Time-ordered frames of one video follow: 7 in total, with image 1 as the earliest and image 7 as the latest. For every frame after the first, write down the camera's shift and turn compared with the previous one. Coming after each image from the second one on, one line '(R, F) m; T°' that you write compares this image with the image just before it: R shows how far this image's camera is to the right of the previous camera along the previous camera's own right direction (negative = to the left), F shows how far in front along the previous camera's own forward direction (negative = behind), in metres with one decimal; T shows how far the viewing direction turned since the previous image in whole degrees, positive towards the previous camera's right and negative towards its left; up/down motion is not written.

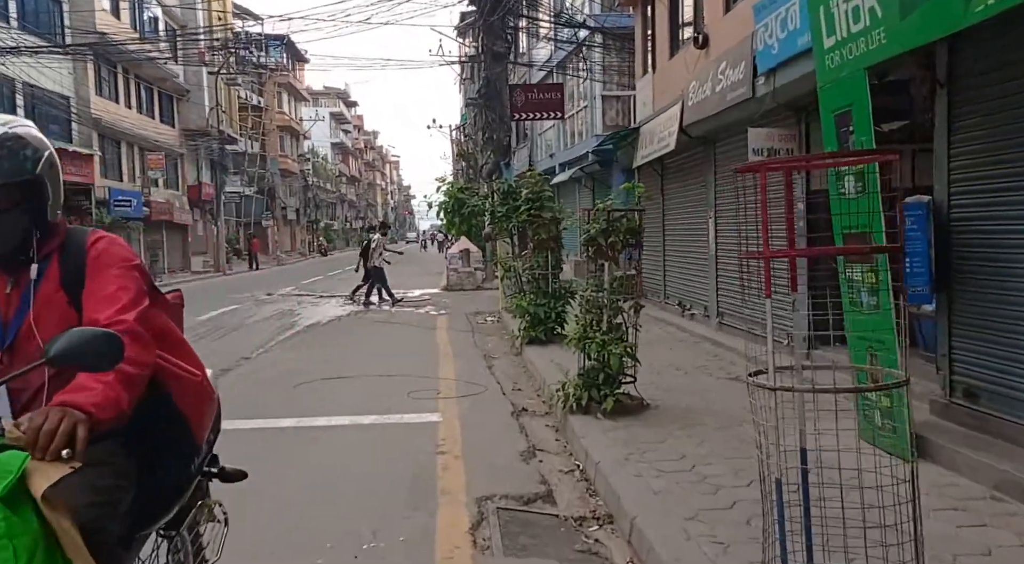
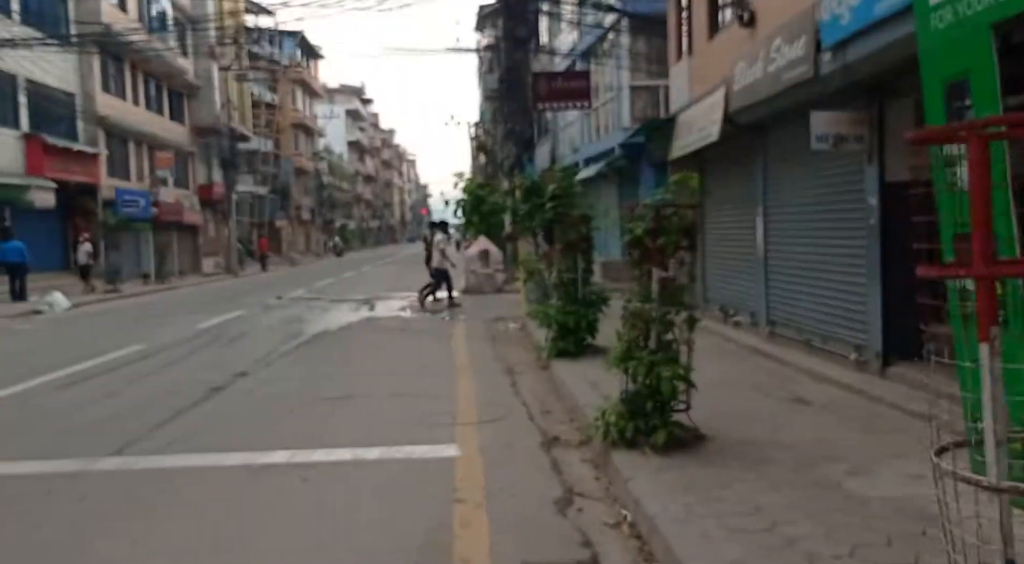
(-0.1, +1.1) m; -1°
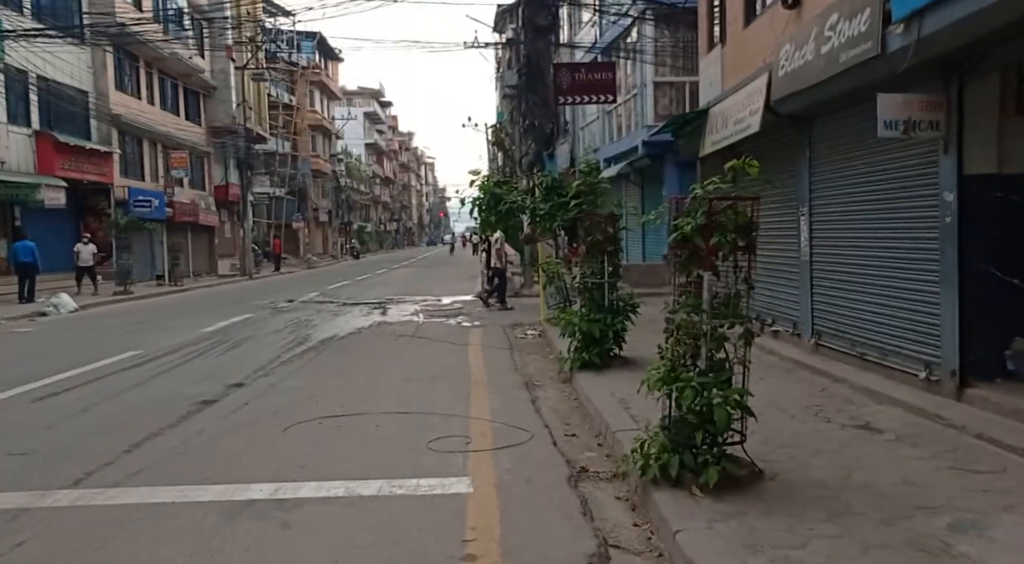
(0.0, +0.9) m; -1°
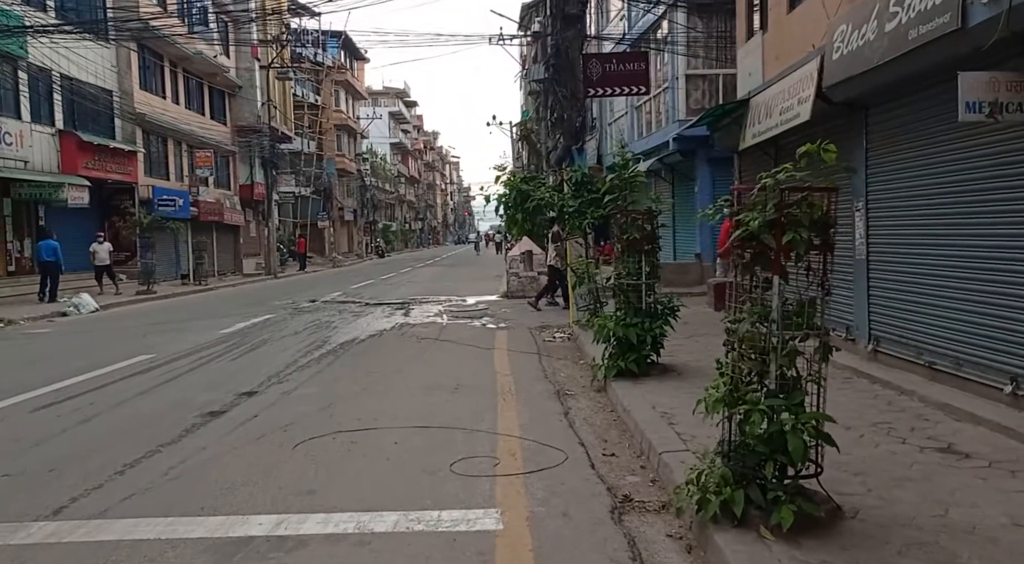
(-0.1, +0.7) m; -2°
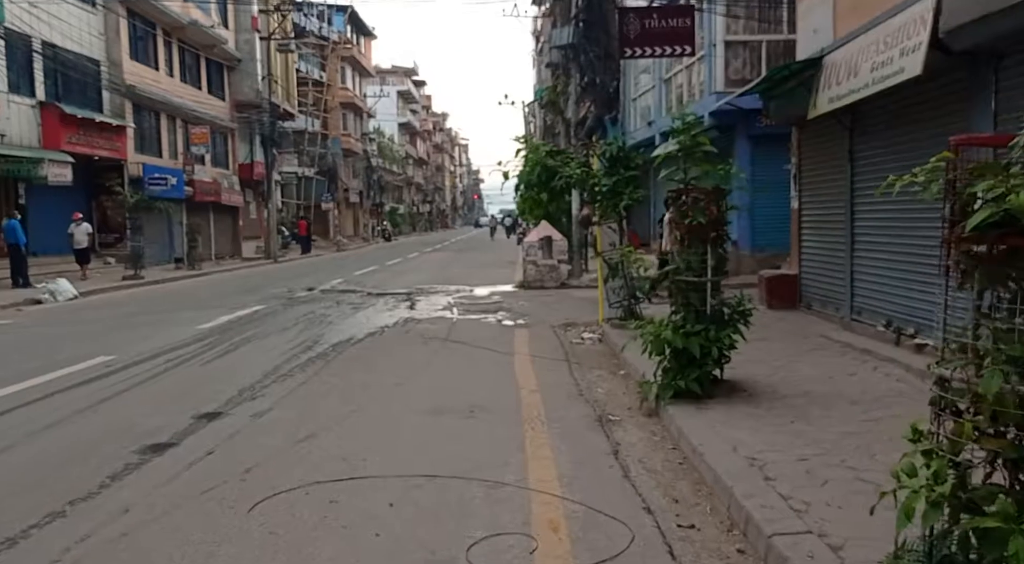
(-0.2, +1.8) m; 0°
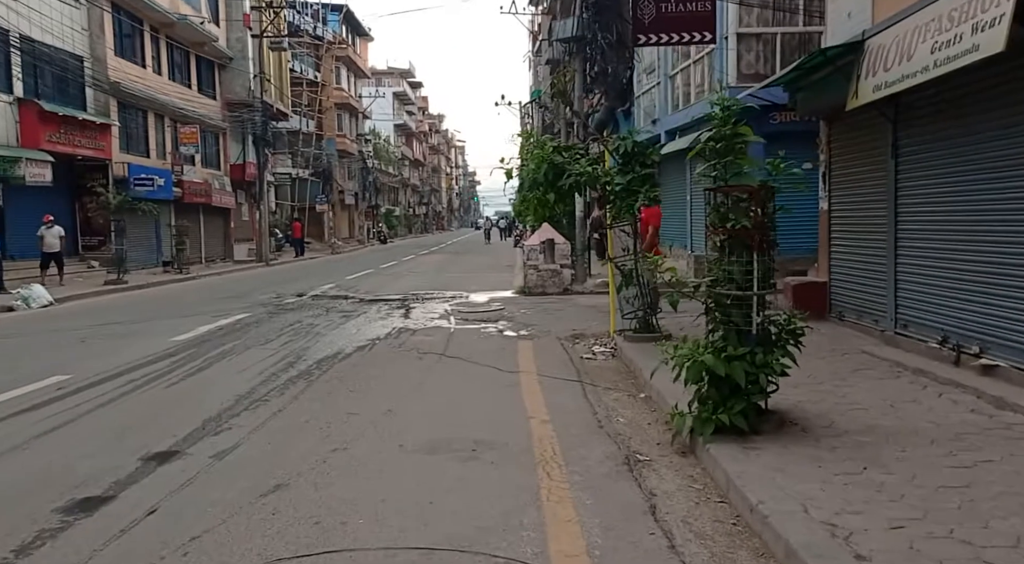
(-0.1, +1.1) m; 0°
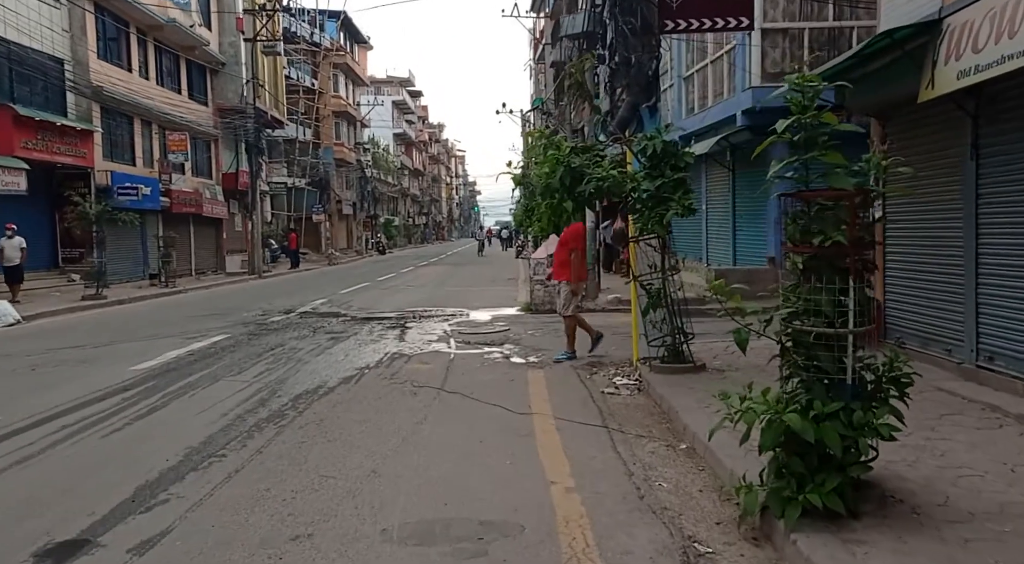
(-0.1, +1.4) m; 0°
